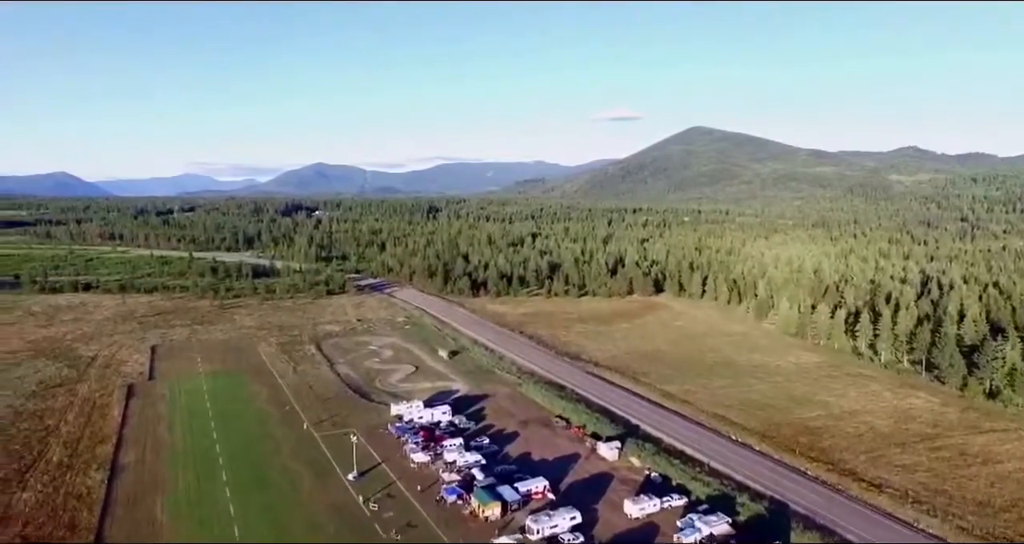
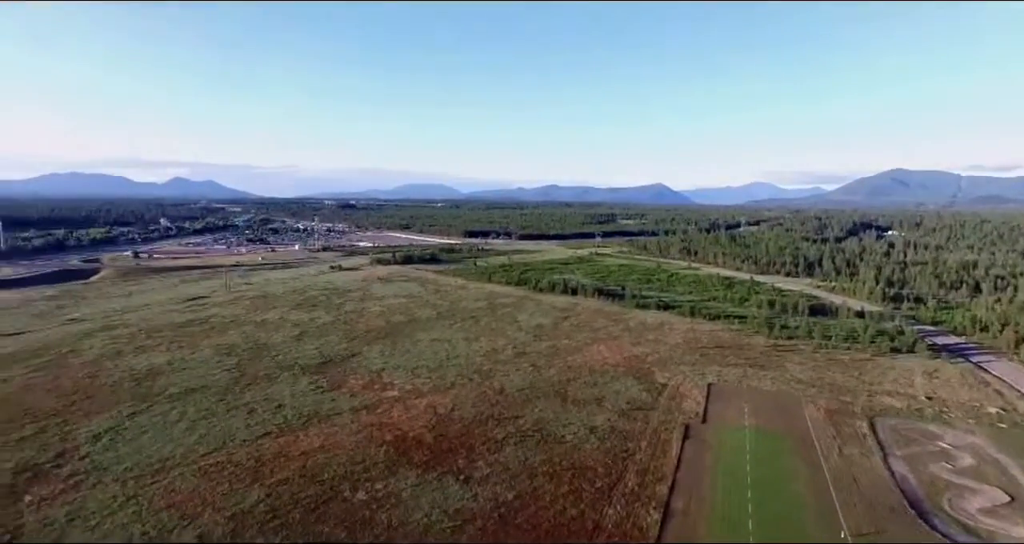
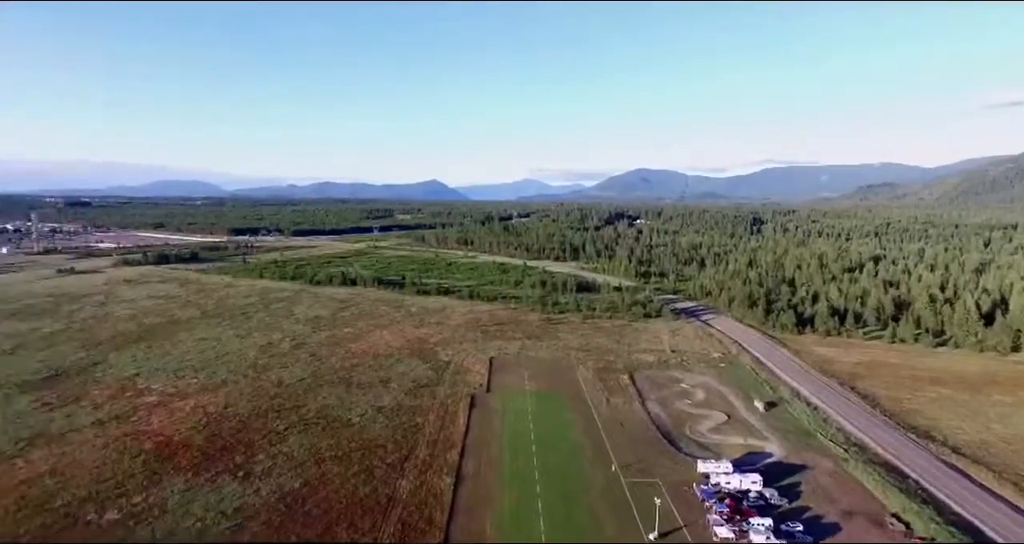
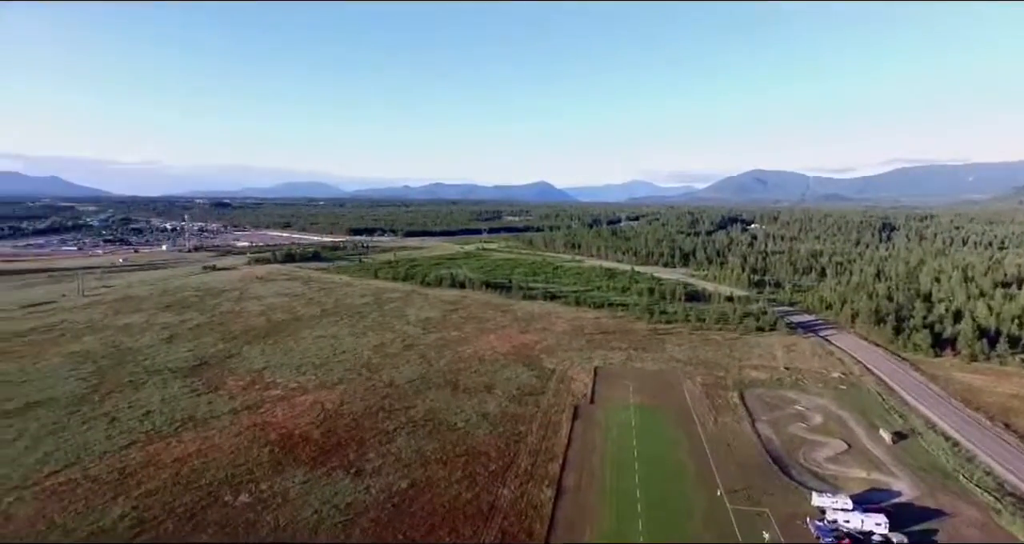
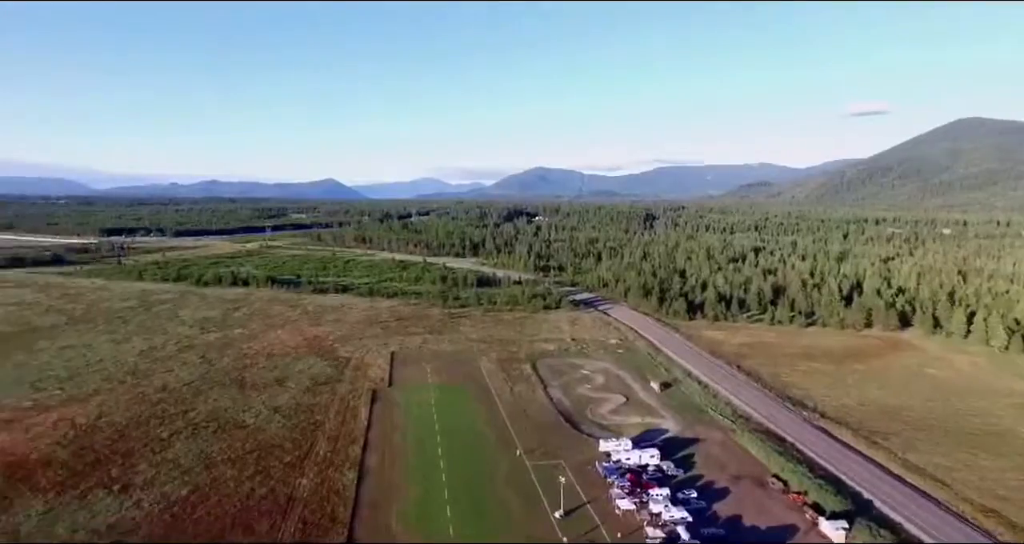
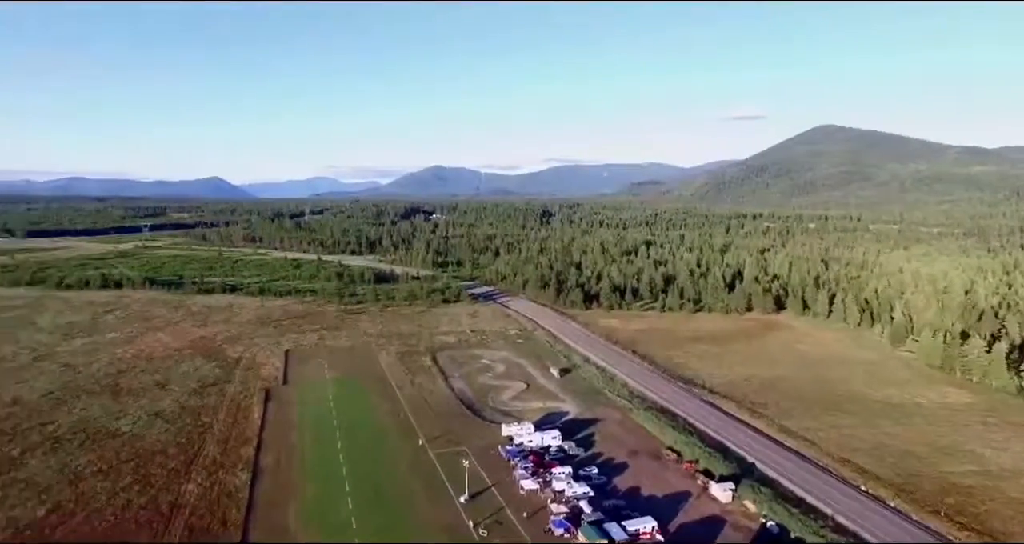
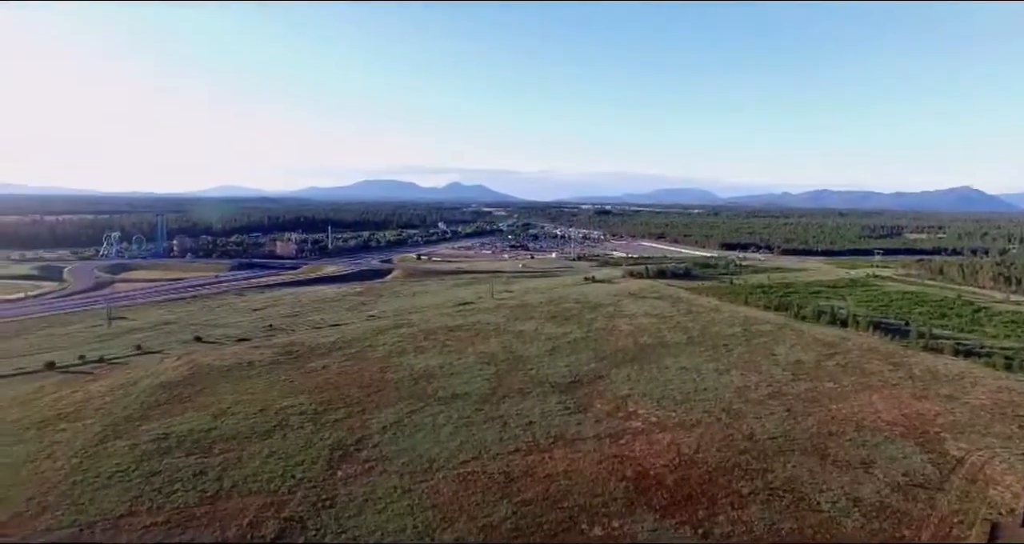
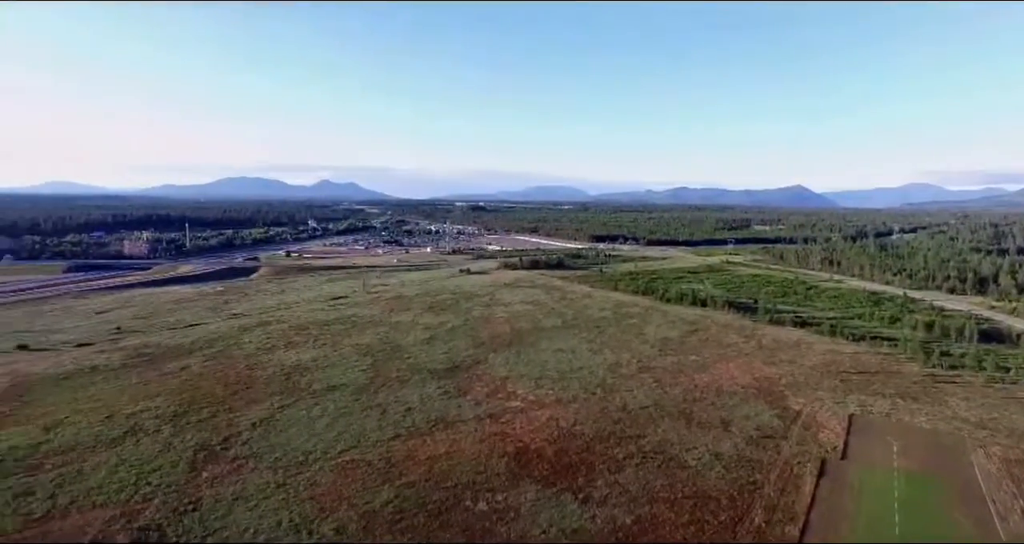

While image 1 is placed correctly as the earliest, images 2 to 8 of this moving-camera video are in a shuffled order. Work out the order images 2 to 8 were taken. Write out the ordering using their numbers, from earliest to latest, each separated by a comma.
6, 5, 3, 4, 2, 8, 7
